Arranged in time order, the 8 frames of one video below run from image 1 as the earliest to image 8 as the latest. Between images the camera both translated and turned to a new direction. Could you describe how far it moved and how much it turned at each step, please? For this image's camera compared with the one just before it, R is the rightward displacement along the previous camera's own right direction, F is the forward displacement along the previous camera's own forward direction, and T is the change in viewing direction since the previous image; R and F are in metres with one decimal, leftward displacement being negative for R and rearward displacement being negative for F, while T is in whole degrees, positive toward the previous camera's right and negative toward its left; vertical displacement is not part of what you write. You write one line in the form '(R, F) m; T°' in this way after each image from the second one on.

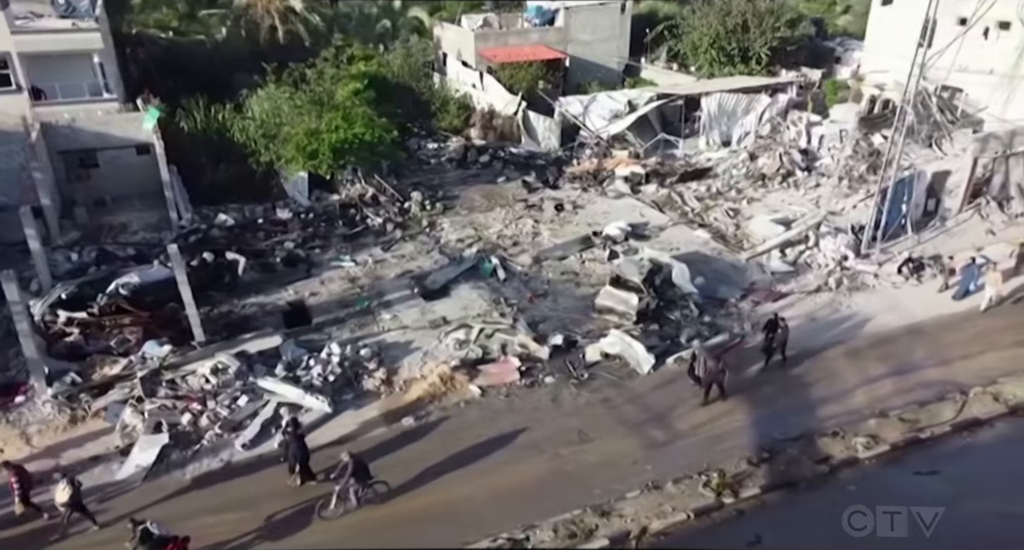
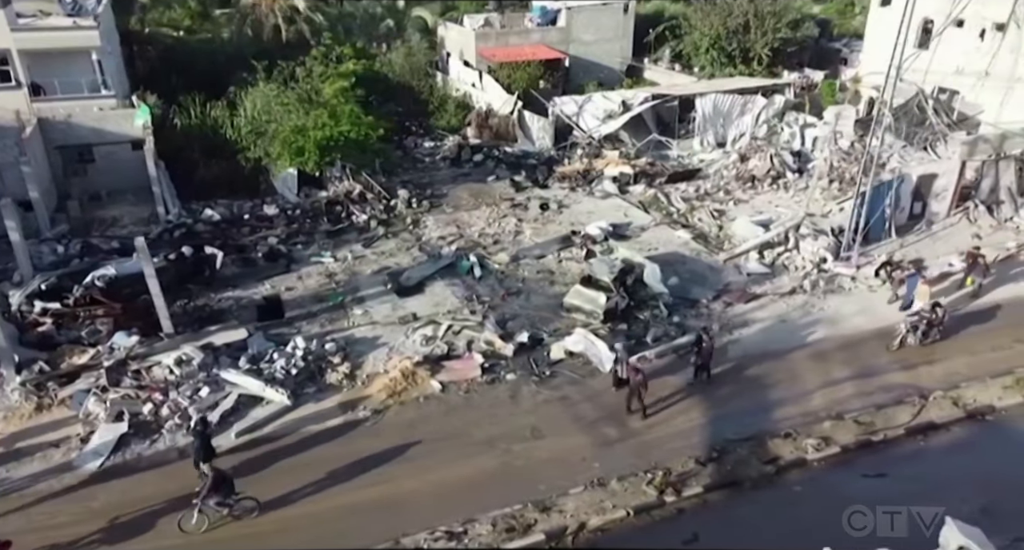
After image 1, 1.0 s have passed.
(+1.1, -0.1) m; -2°
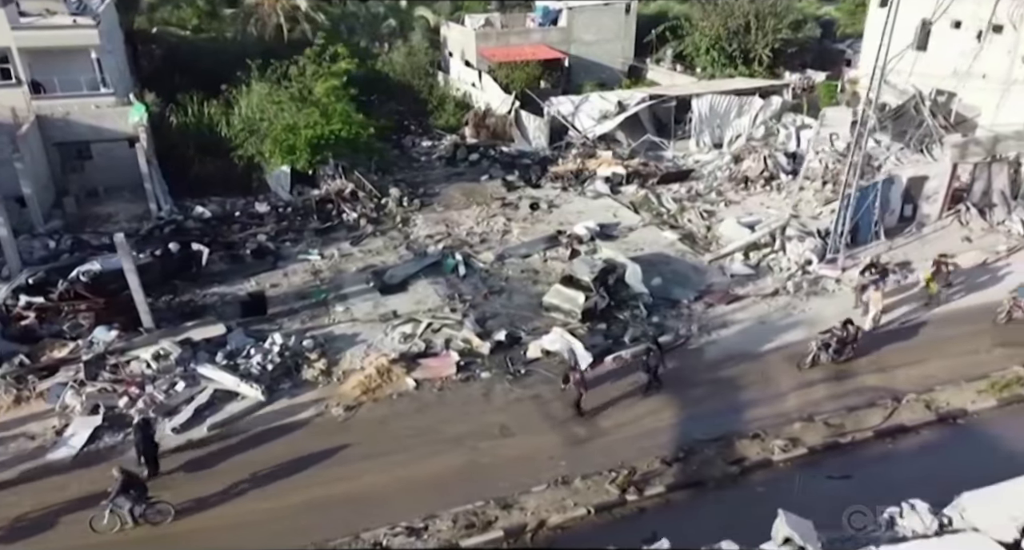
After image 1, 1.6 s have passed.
(+0.7, -0.1) m; -1°
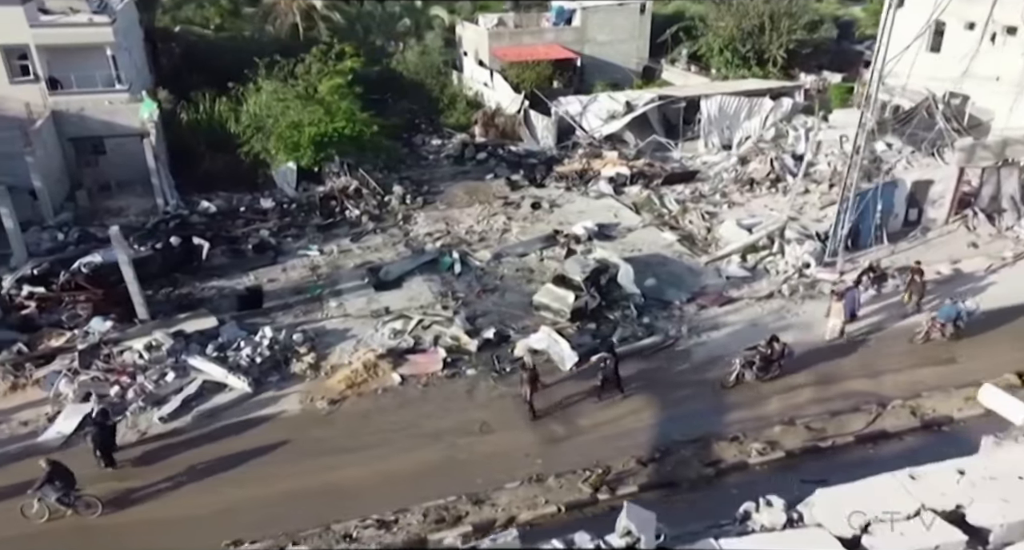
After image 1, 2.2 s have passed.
(+0.7, -0.1) m; -2°
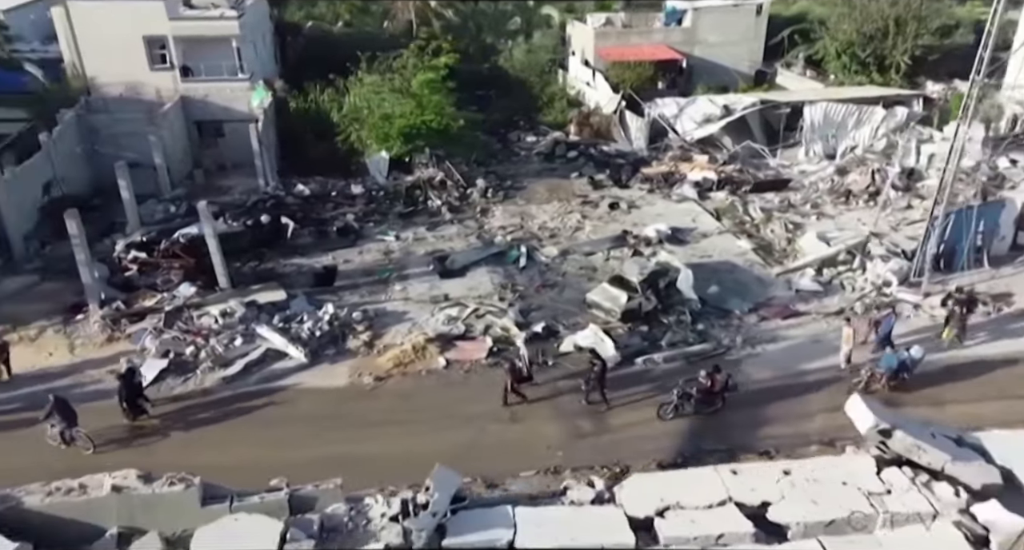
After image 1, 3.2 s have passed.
(+1.4, -0.2) m; -9°
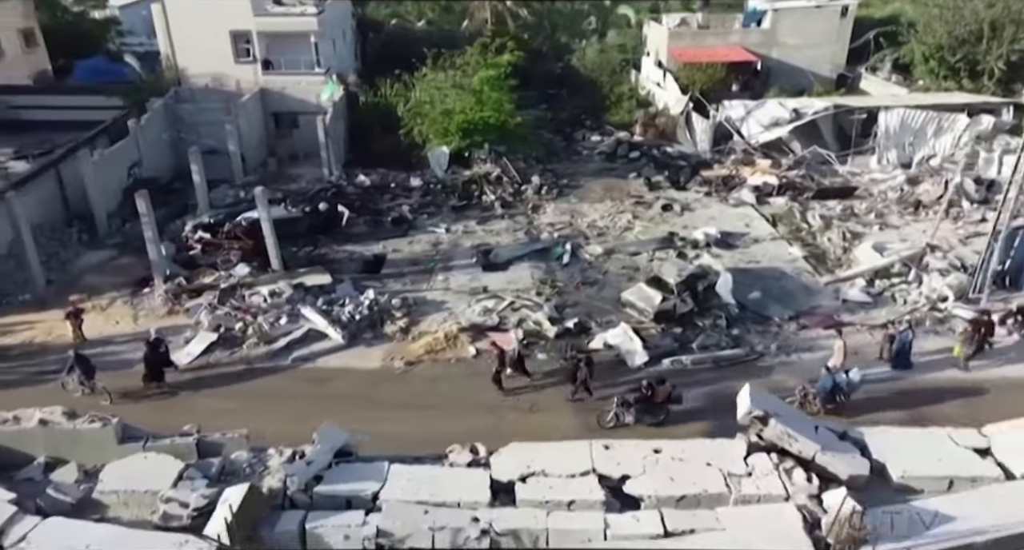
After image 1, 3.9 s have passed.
(+1.0, -0.2) m; -6°
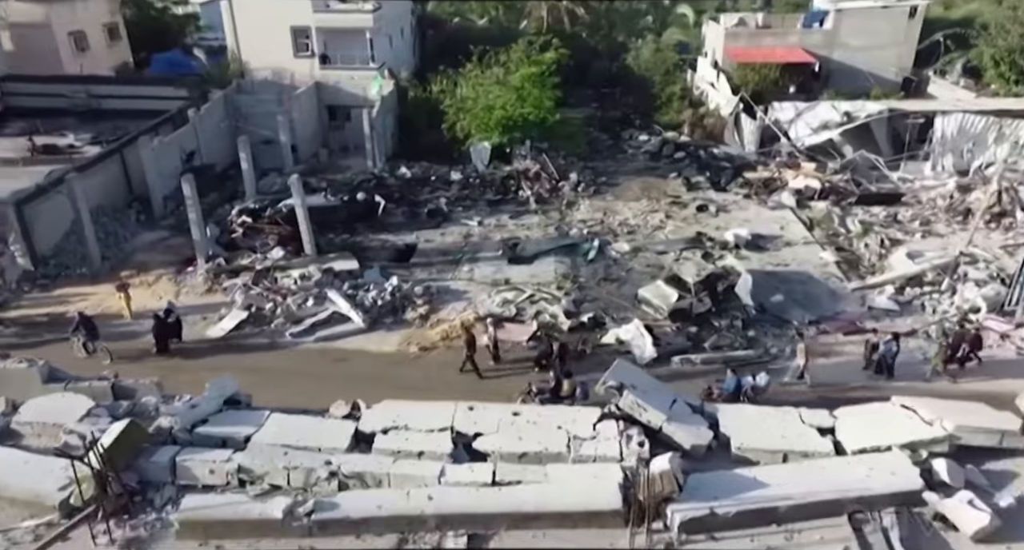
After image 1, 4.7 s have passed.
(+1.1, -0.3) m; -5°
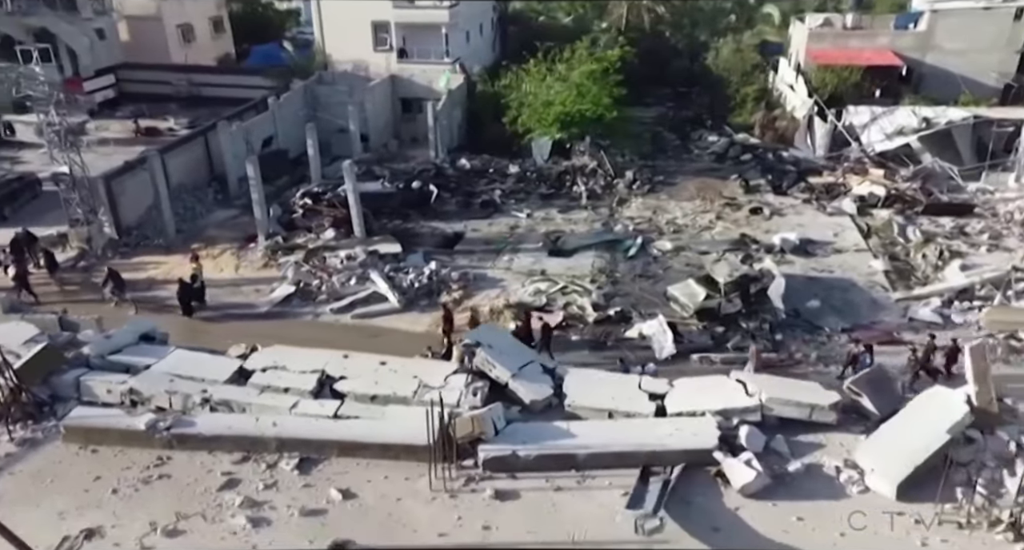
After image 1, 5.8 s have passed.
(+1.4, -0.3) m; -7°
